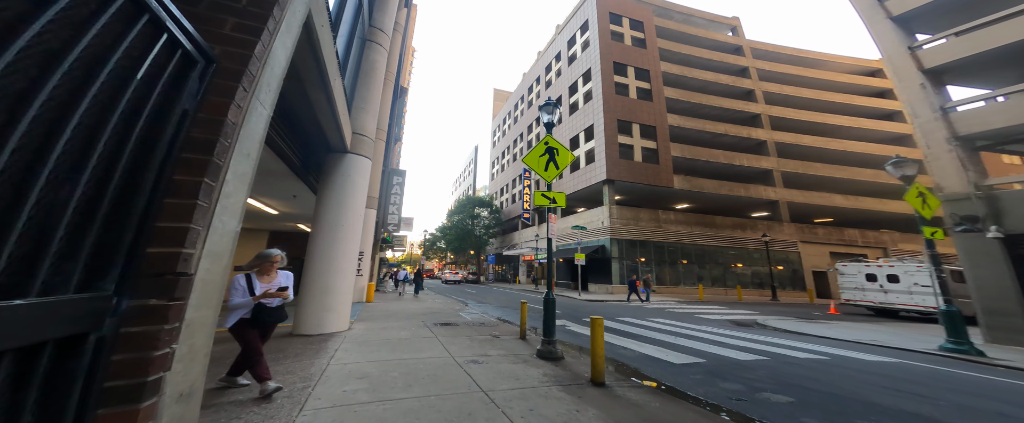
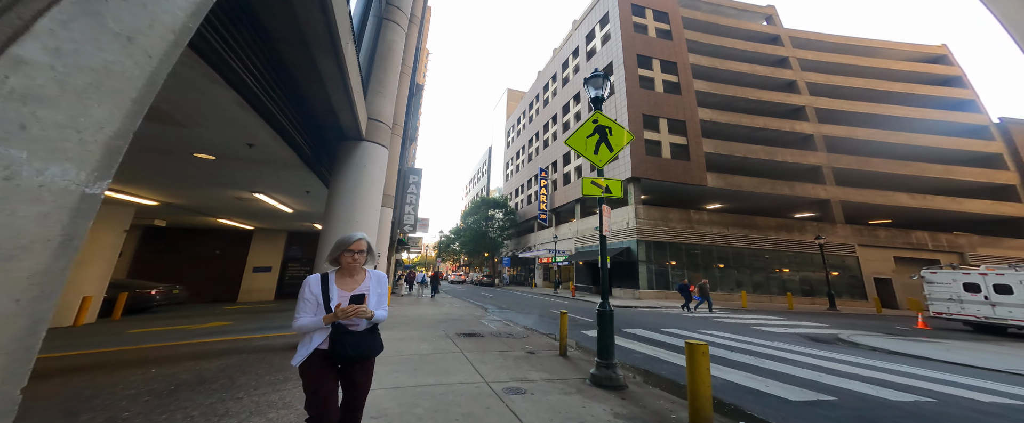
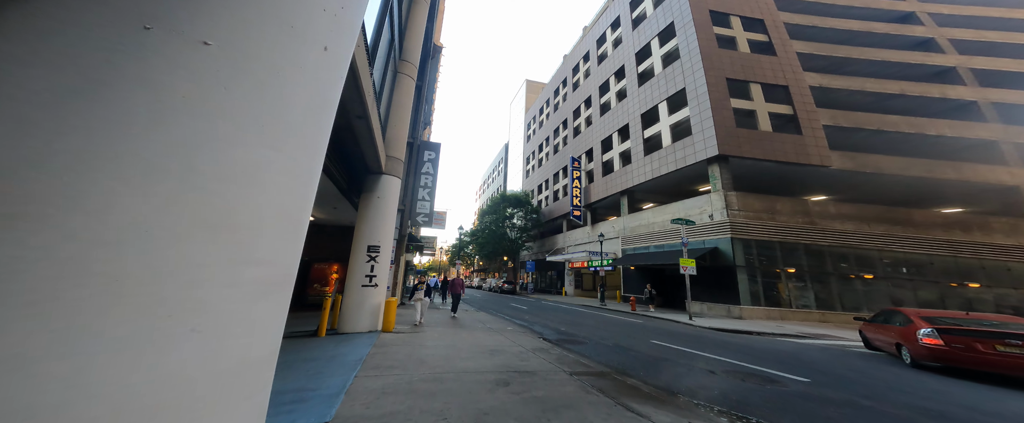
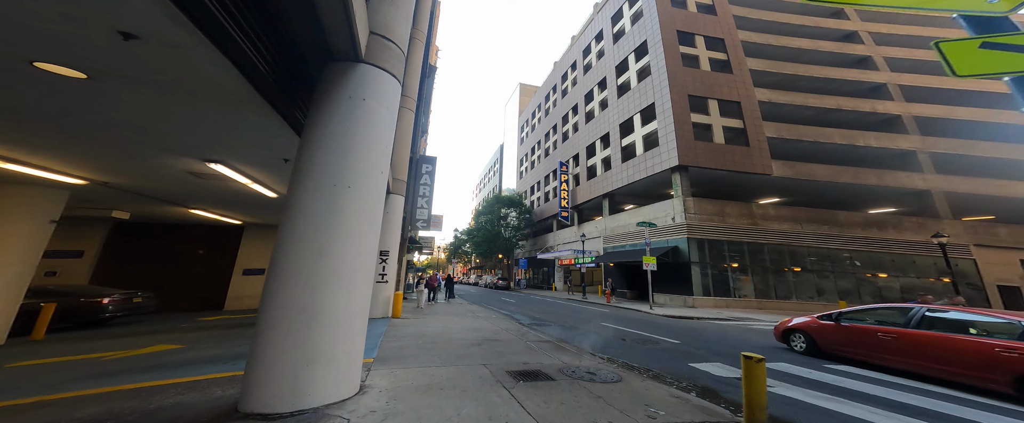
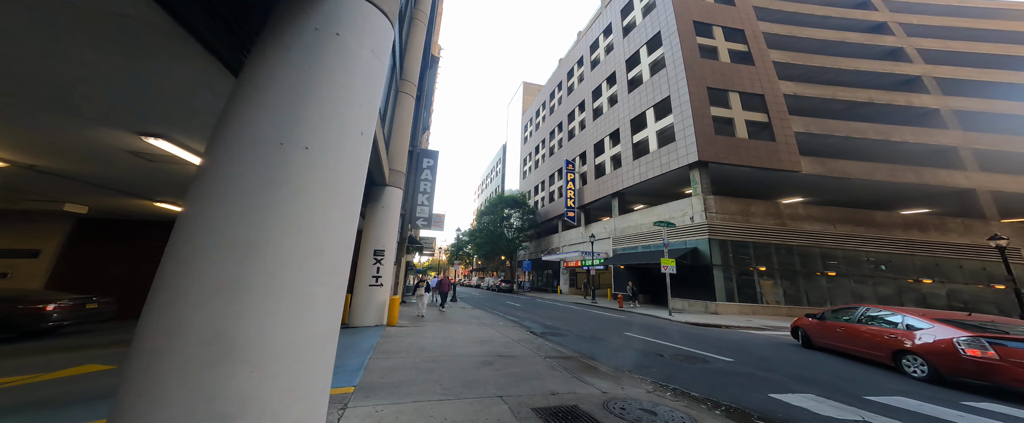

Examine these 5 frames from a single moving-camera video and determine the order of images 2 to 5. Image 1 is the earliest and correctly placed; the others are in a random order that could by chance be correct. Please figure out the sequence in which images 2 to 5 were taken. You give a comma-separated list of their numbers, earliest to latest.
2, 4, 5, 3
